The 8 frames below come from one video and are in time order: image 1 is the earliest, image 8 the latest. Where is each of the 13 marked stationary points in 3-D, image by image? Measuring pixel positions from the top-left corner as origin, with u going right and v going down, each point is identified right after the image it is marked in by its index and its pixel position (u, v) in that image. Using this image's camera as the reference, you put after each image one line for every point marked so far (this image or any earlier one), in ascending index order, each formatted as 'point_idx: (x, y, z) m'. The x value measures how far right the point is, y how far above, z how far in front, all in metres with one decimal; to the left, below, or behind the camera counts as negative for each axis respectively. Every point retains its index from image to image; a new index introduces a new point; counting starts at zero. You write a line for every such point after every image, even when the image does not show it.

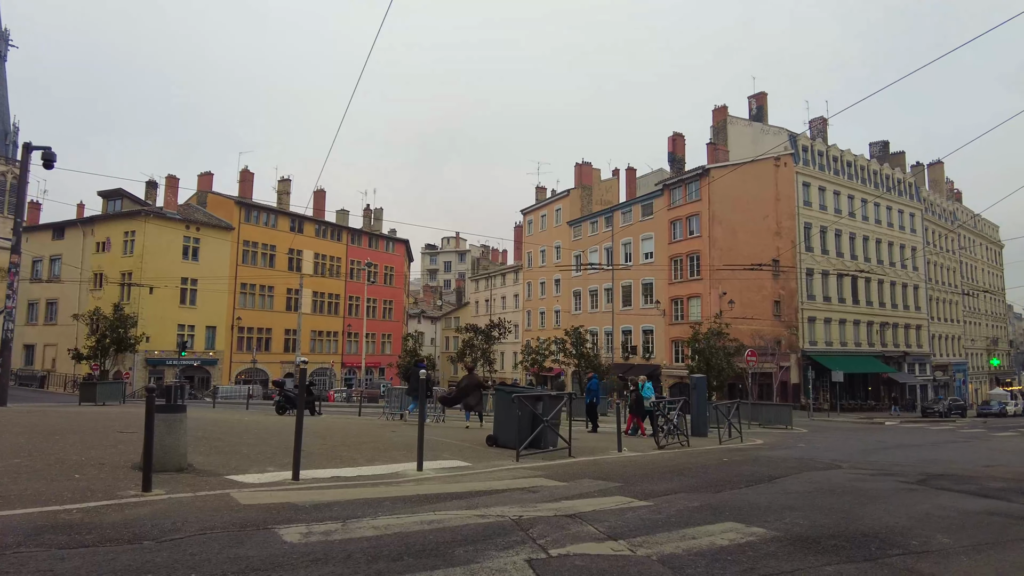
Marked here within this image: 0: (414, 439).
0: (-1.7, -2.6, +11.3) m
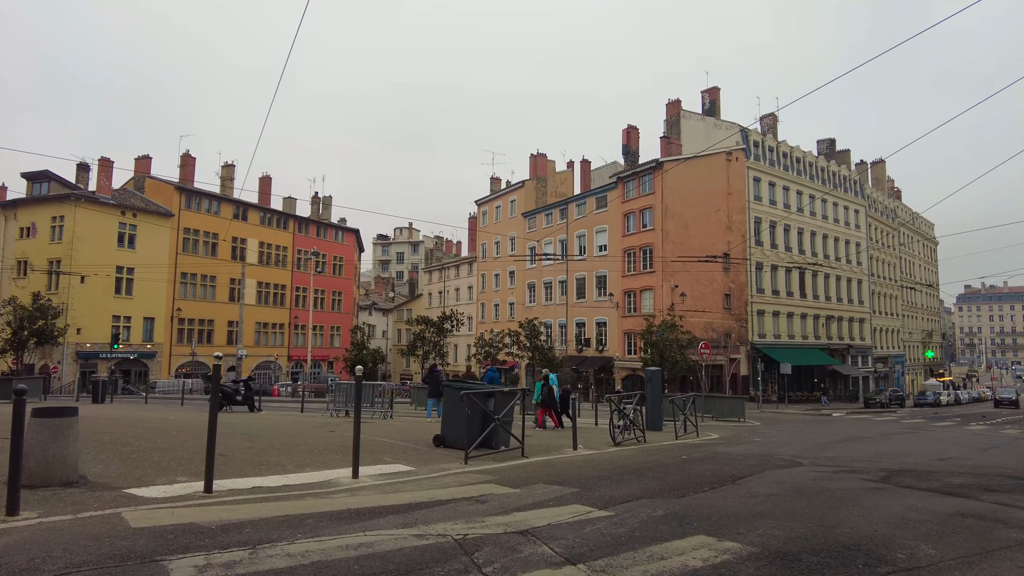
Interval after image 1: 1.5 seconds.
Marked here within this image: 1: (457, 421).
0: (-2.6, -2.4, +10.4) m
1: (-0.9, -2.2, +10.5) m
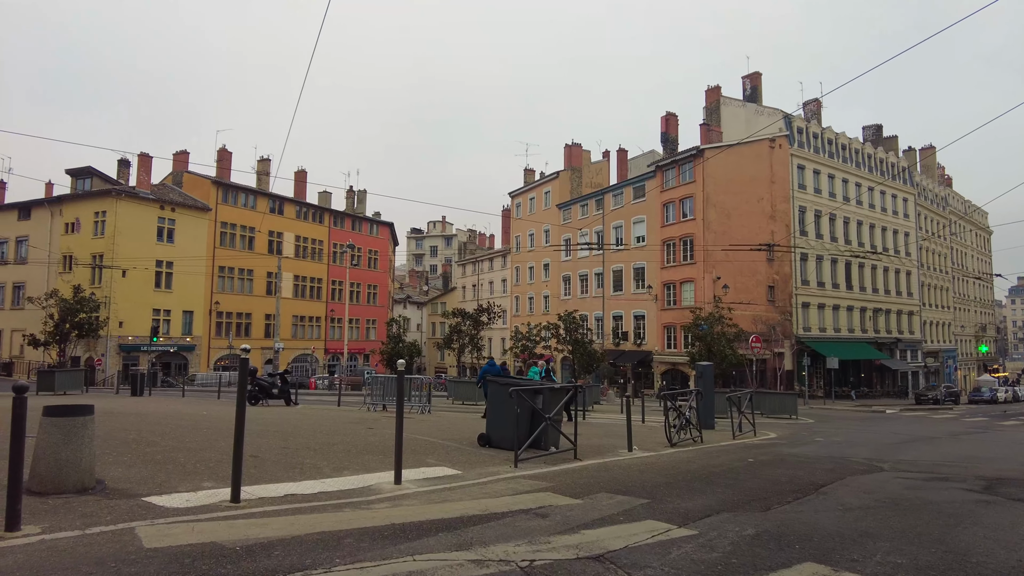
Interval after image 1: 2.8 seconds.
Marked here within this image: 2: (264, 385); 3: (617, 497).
0: (-1.8, -2.3, +9.7) m
1: (-0.1, -2.0, +9.7) m
2: (-7.5, -2.9, +19.8) m
3: (+1.1, -2.2, +6.8) m
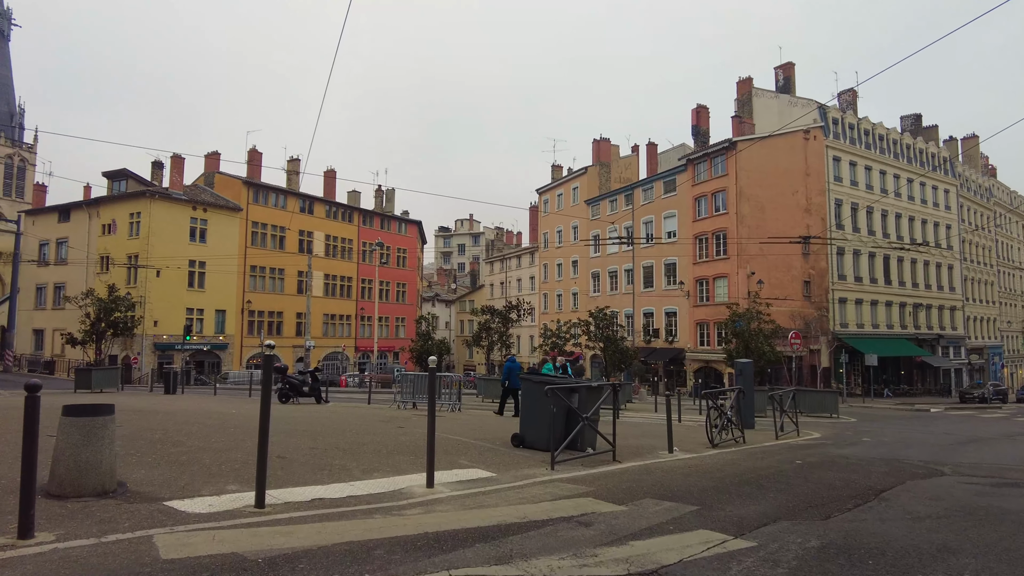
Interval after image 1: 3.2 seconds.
0: (-1.3, -2.2, +9.4) m
1: (+0.4, -1.9, +9.3) m
2: (-6.6, -2.9, +19.7) m
3: (+1.5, -2.1, +6.3) m
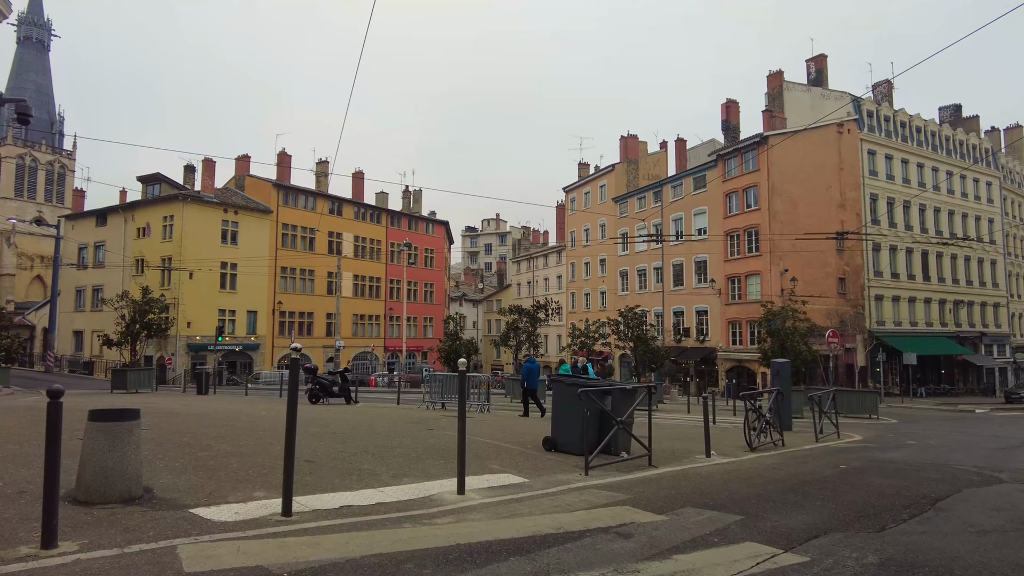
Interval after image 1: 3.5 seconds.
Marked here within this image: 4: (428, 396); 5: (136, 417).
0: (-0.8, -2.2, +9.2) m
1: (+0.8, -1.9, +9.0) m
2: (-5.7, -2.9, +19.7) m
3: (+1.8, -2.1, +6.0) m
4: (-2.3, -3.0, +18.0) m
5: (-3.0, -1.0, +5.2) m
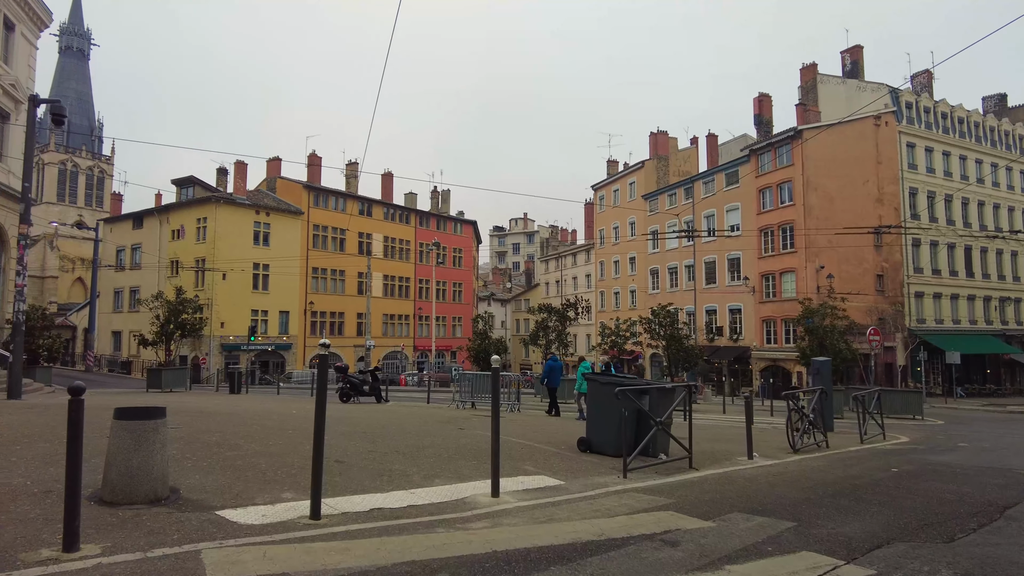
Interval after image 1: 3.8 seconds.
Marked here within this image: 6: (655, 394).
0: (-0.4, -2.1, +8.9) m
1: (+1.3, -1.8, +8.7) m
2: (-4.8, -2.8, +19.7) m
3: (+2.1, -2.0, +5.7) m
4: (-1.5, -2.9, +17.8) m
5: (-2.8, -1.0, +5.1) m
6: (+1.8, -1.4, +8.3) m
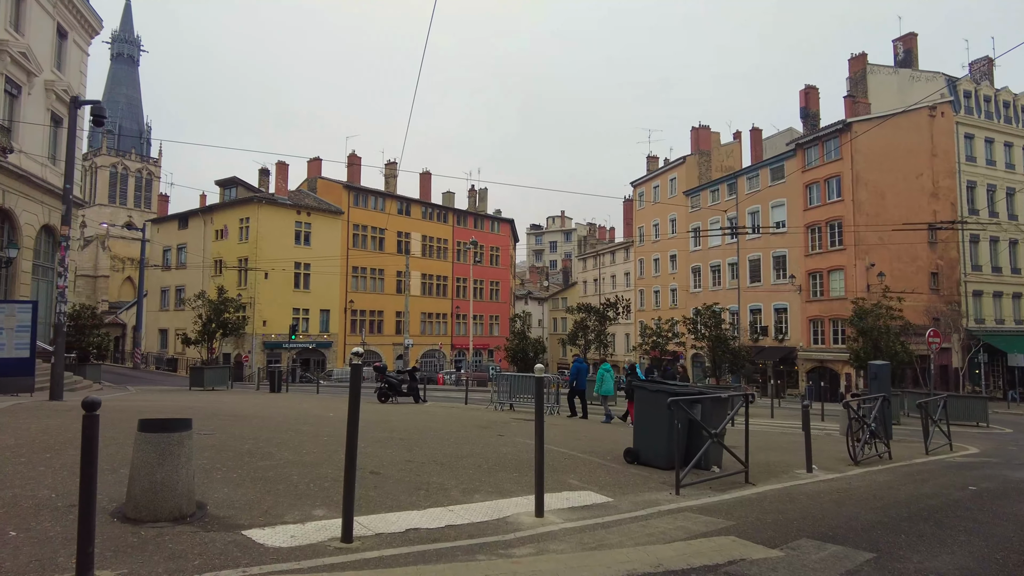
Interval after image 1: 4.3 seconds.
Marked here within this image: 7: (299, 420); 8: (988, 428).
0: (+0.2, -2.1, +8.5) m
1: (+1.8, -1.8, +8.2) m
2: (-3.6, -2.8, +19.5) m
3: (+2.5, -2.0, +5.1) m
4: (-0.4, -2.9, +17.4) m
5: (-2.4, -1.0, +4.8) m
6: (+2.4, -1.4, +7.8) m
7: (-3.6, -2.2, +10.9) m
8: (+13.2, -3.9, +17.9) m
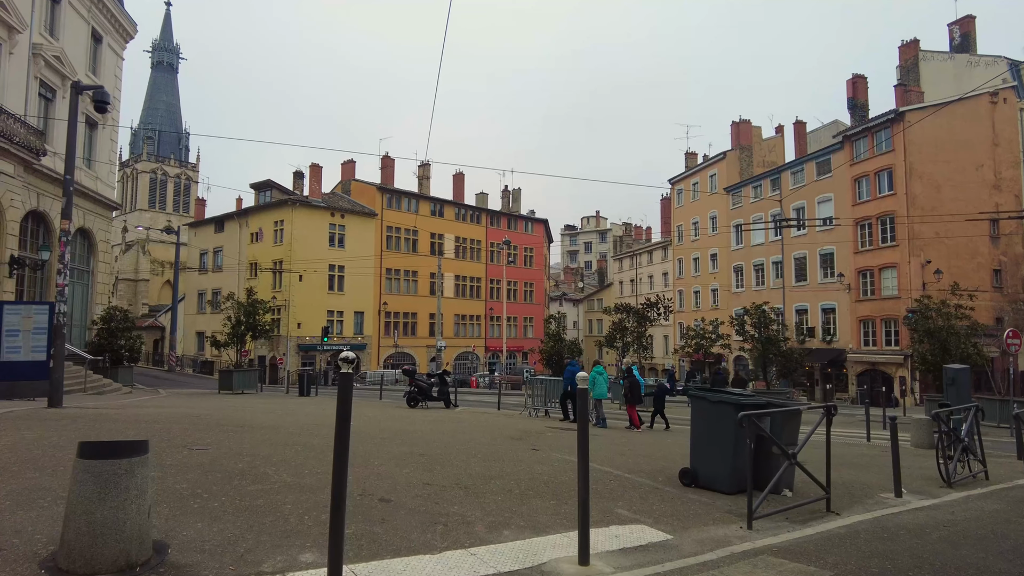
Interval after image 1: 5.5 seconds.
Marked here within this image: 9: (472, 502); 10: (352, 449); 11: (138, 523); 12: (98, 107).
0: (+0.6, -2.1, +7.4) m
1: (+2.2, -1.7, +7.0) m
2: (-2.6, -2.8, +18.5) m
3: (+2.7, -1.9, +3.8) m
4: (+0.5, -2.9, +16.3) m
5: (-2.2, -1.0, +3.8) m
6: (+2.7, -1.3, +6.5) m
7: (-3.1, -2.2, +9.9) m
8: (+14.1, -3.8, +16.0) m
9: (-0.4, -1.9, +5.8) m
10: (-2.0, -2.0, +8.0) m
11: (-2.2, -1.4, +3.8) m
12: (-6.6, +2.9, +10.3) m
